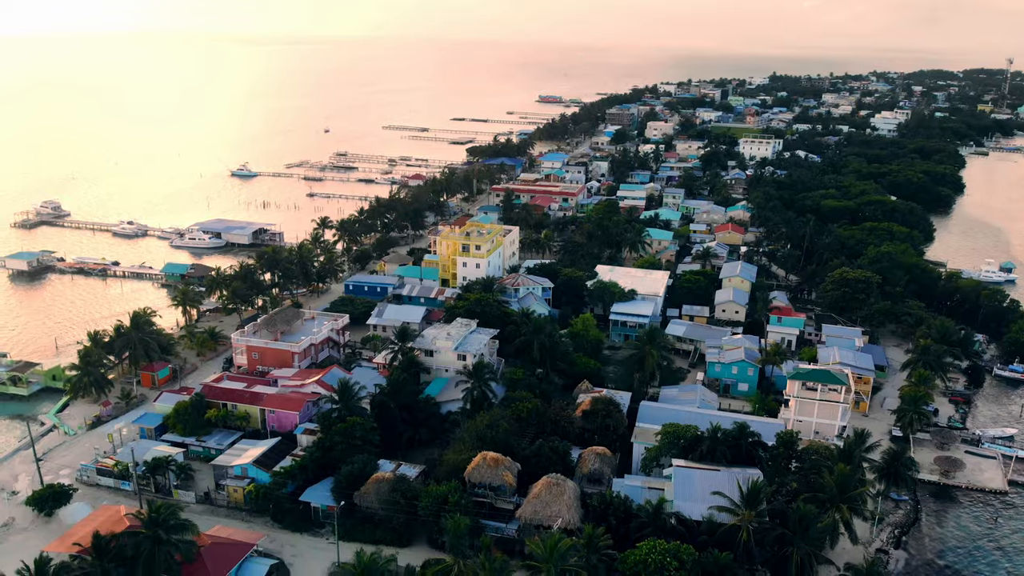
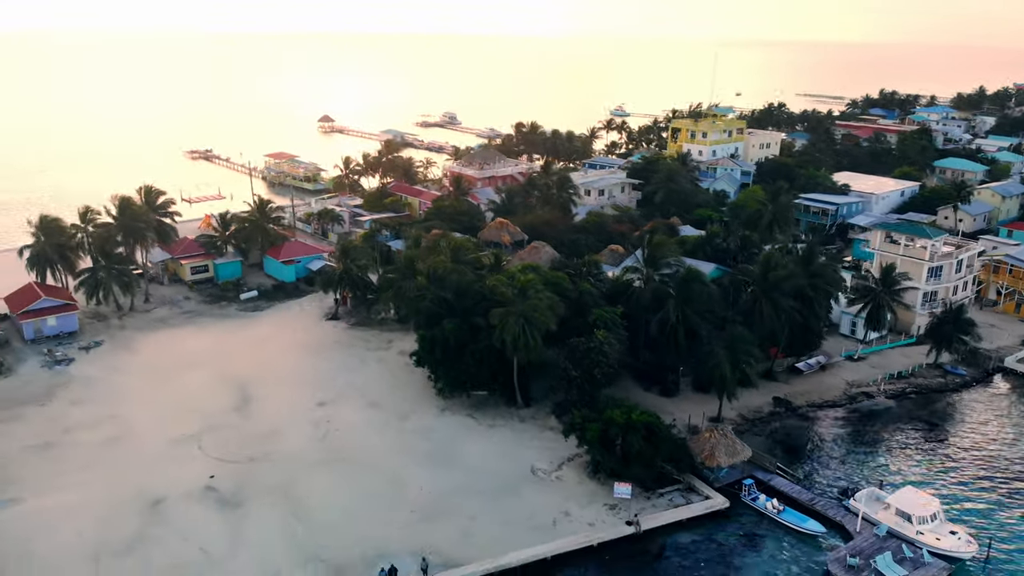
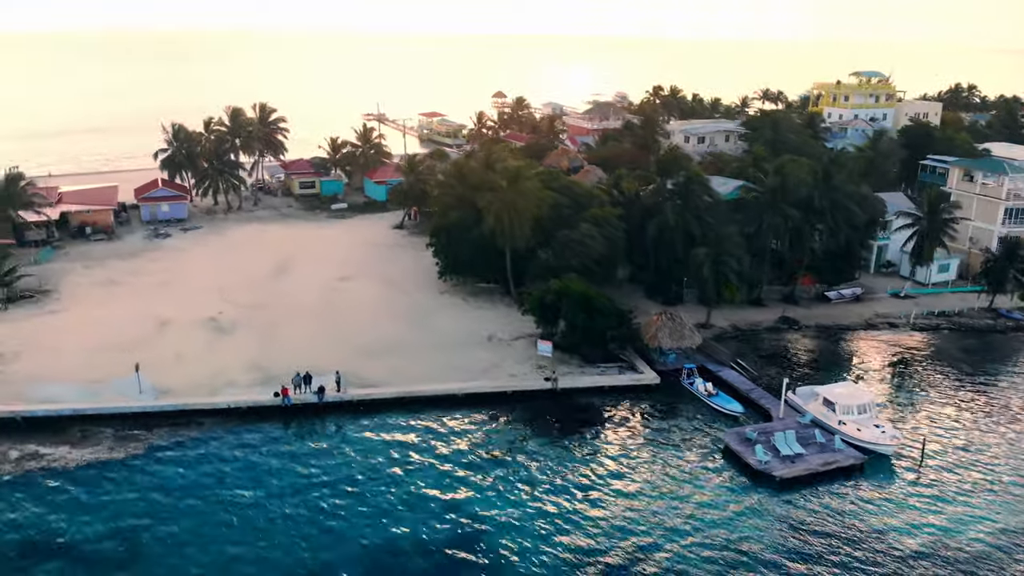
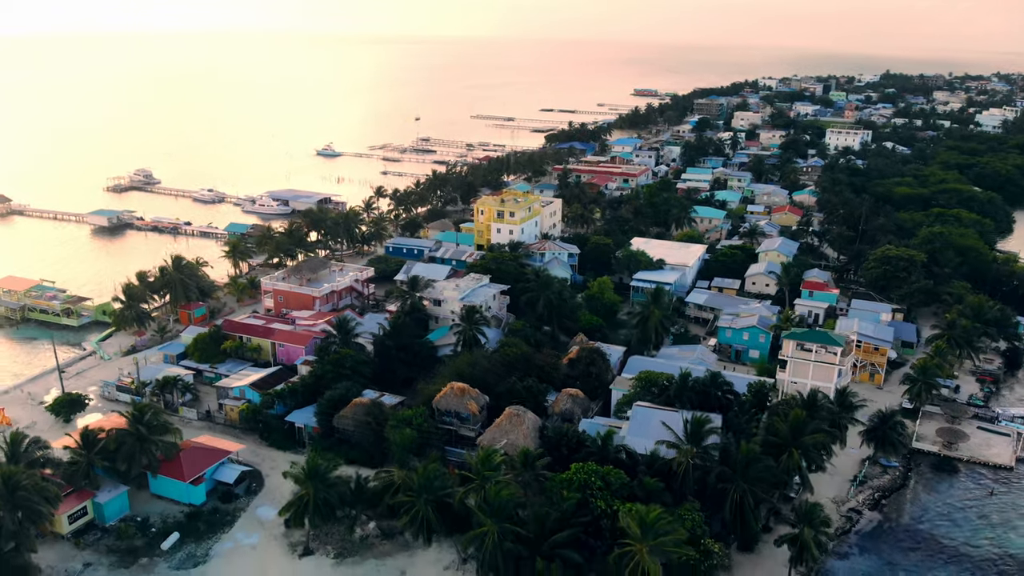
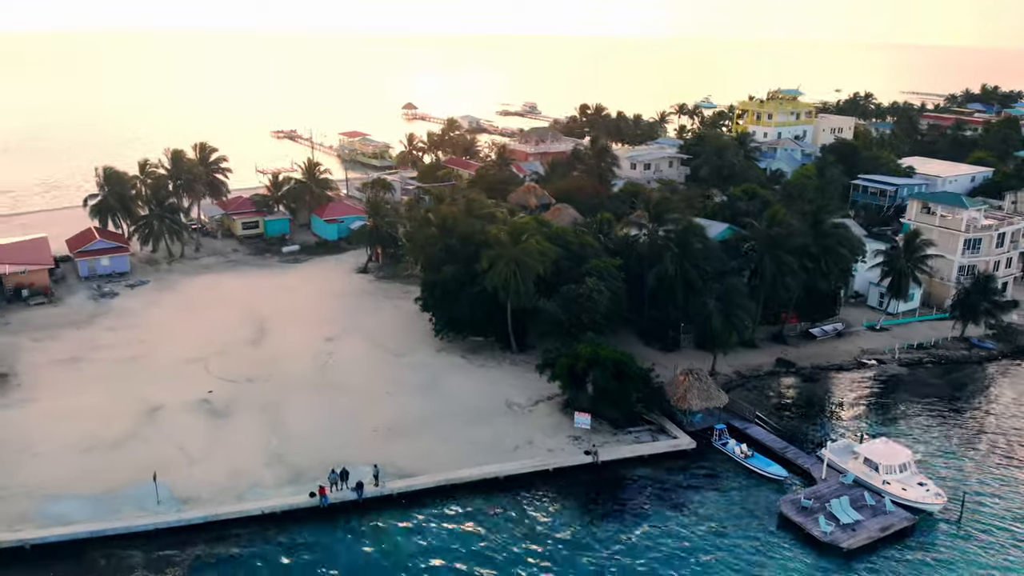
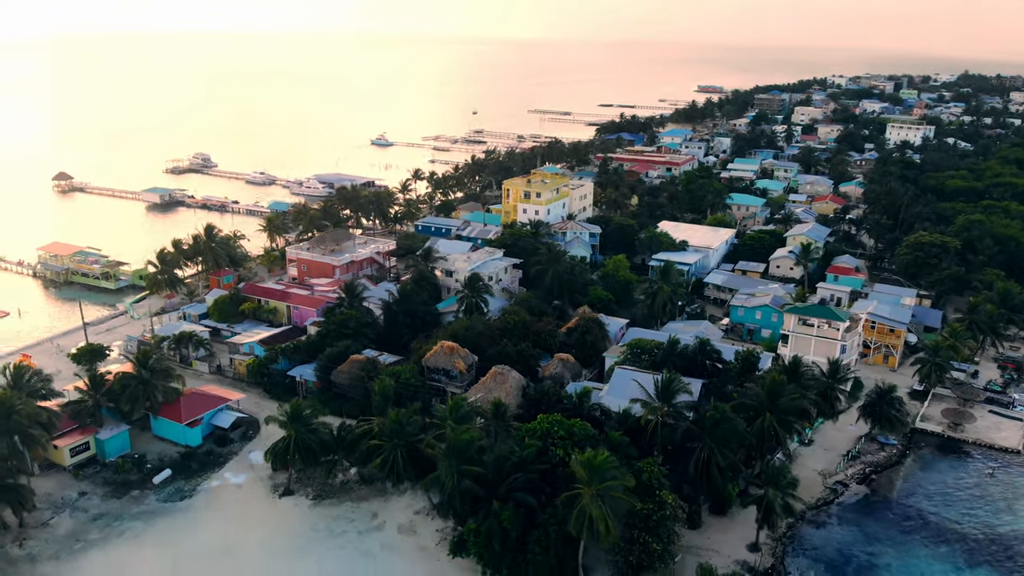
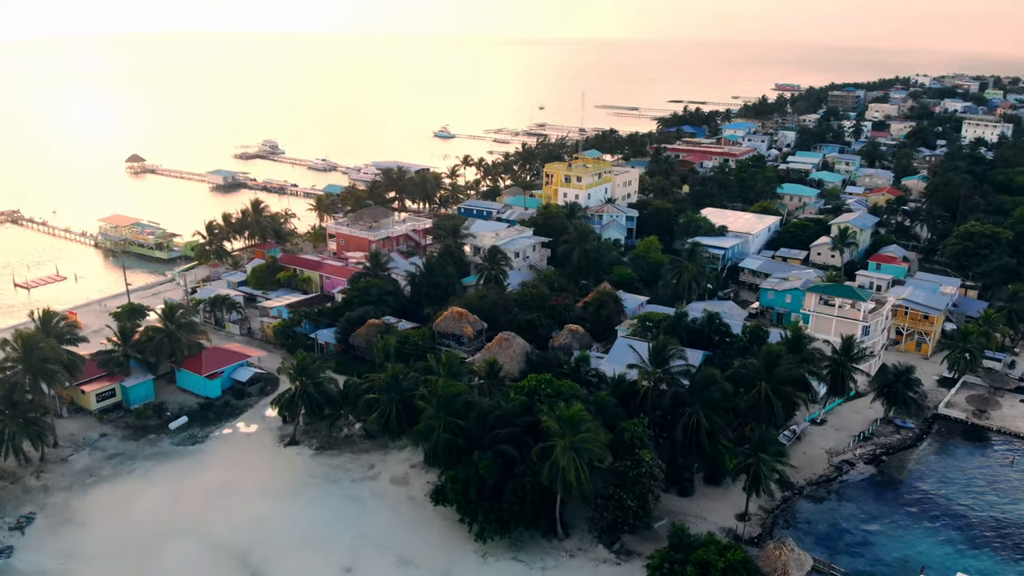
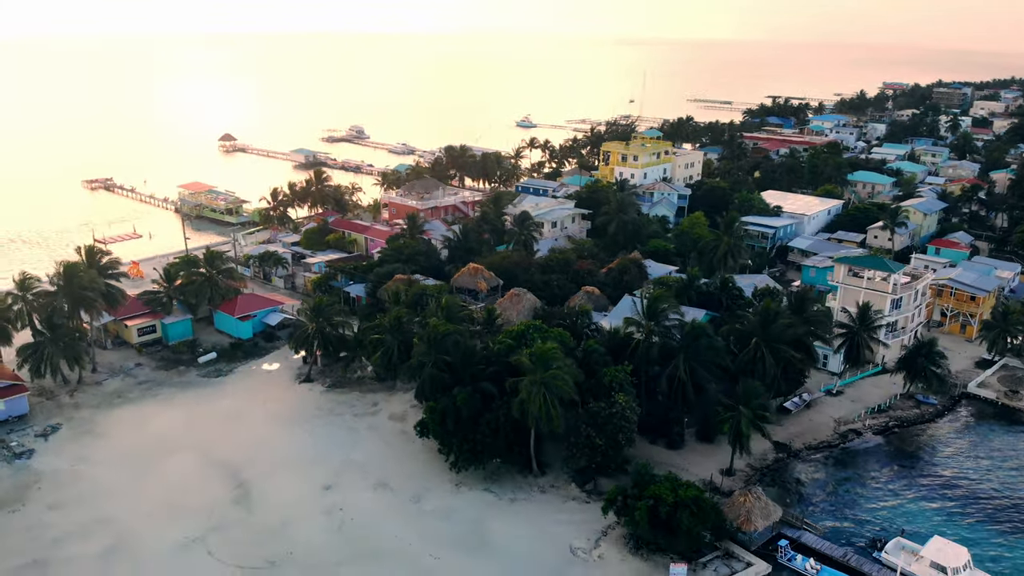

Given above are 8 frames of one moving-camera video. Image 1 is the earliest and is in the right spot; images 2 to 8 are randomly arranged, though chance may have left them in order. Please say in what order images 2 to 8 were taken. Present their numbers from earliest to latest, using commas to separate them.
4, 6, 7, 8, 2, 5, 3
